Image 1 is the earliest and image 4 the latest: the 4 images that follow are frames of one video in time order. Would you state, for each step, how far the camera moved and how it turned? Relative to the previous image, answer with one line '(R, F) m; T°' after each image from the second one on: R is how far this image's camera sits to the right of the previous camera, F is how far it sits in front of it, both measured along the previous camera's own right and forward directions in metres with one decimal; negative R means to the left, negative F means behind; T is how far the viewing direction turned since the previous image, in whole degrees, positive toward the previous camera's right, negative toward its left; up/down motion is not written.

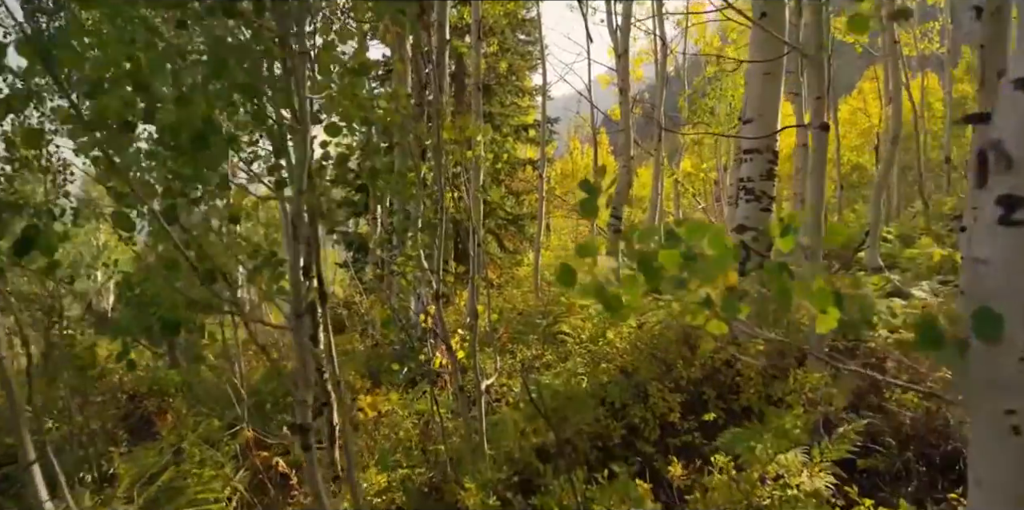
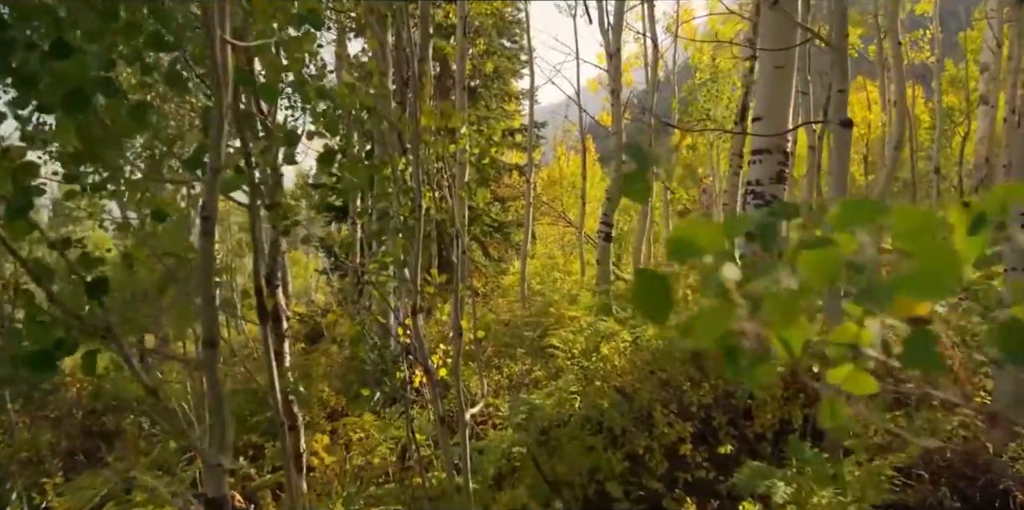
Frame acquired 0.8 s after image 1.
(0.0, +0.6) m; +1°
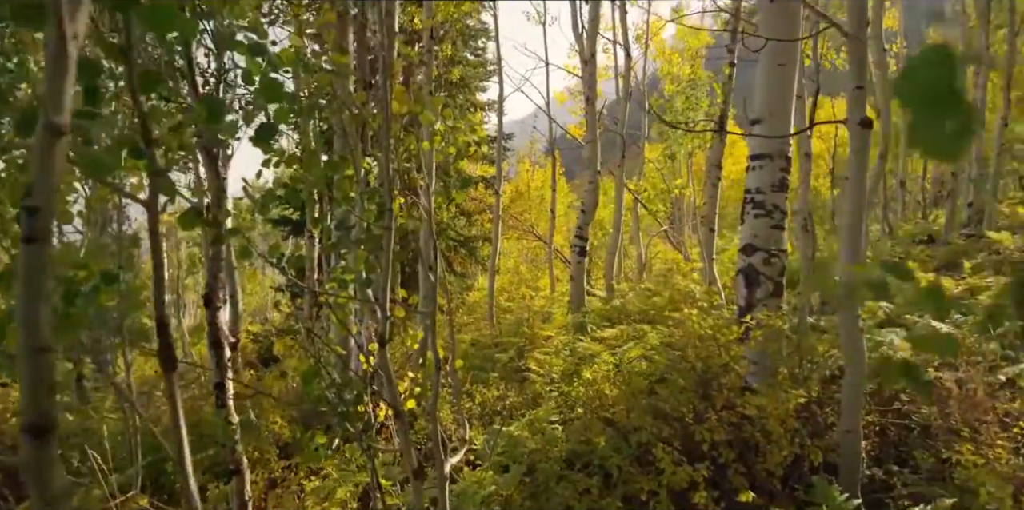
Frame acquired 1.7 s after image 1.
(-0.1, +0.7) m; +2°
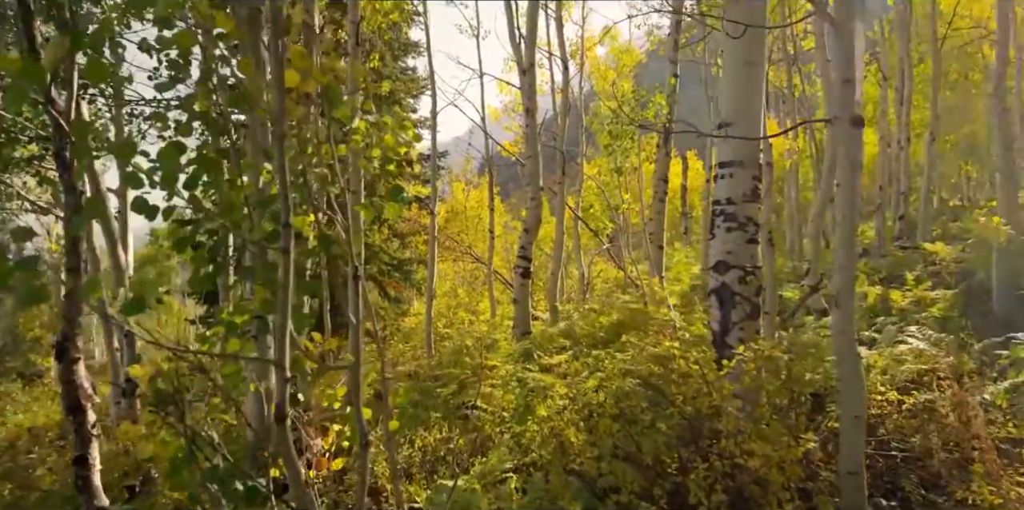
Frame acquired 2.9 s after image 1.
(0.0, +0.8) m; +3°
